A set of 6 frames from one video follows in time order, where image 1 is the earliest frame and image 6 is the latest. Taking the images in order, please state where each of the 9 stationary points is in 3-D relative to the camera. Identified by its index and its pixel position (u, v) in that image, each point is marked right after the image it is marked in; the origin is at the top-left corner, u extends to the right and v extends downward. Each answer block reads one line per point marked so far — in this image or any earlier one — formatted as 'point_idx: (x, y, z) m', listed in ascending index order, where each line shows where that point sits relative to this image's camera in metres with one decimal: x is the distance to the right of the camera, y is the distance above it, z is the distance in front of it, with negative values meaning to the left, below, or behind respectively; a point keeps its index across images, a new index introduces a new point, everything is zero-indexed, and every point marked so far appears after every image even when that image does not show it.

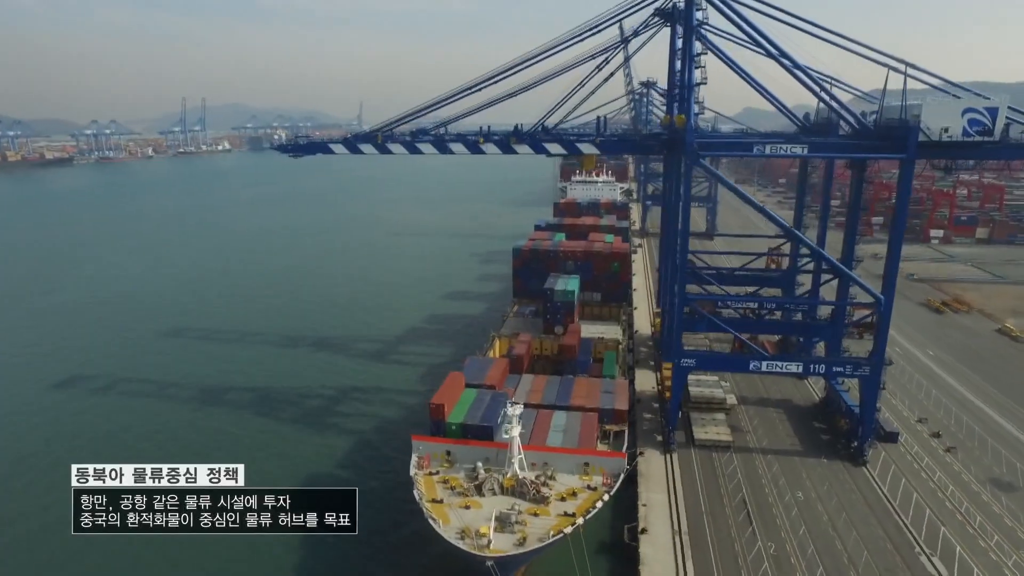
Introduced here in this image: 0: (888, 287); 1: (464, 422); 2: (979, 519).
0: (+10.4, +0.1, +17.7) m
1: (-1.2, -3.4, +16.3) m
2: (+12.1, -6.0, +16.6) m
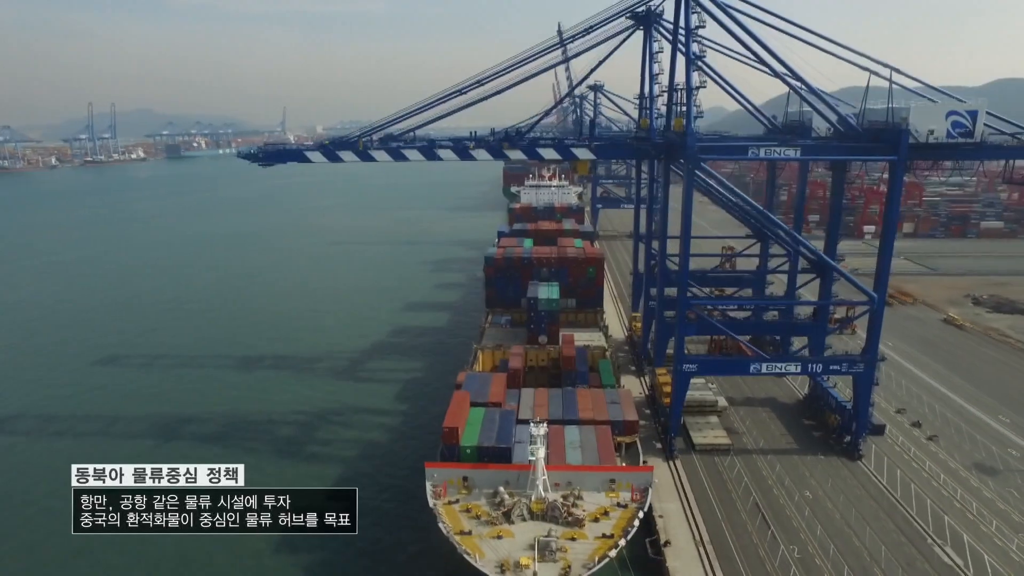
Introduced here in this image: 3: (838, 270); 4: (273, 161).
0: (+10.4, +0.1, +18.2) m
1: (-0.8, -3.8, +15.5) m
2: (+12.5, -5.8, +17.3) m
3: (+9.8, +0.8, +19.6) m
4: (-7.3, +4.0, +20.3) m
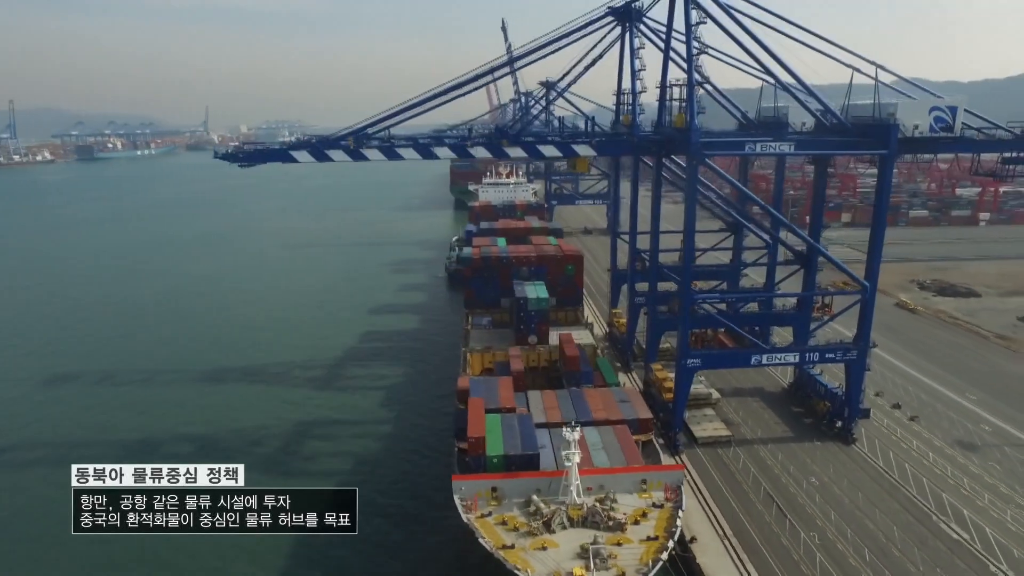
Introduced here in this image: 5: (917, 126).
0: (+10.6, +0.4, +18.9) m
1: (-0.2, -3.9, +15.0) m
2: (+12.9, -5.5, +18.3) m
3: (+9.8, +1.1, +20.2) m
4: (-7.5, +3.7, +19.0) m
5: (+11.6, +4.7, +18.5) m
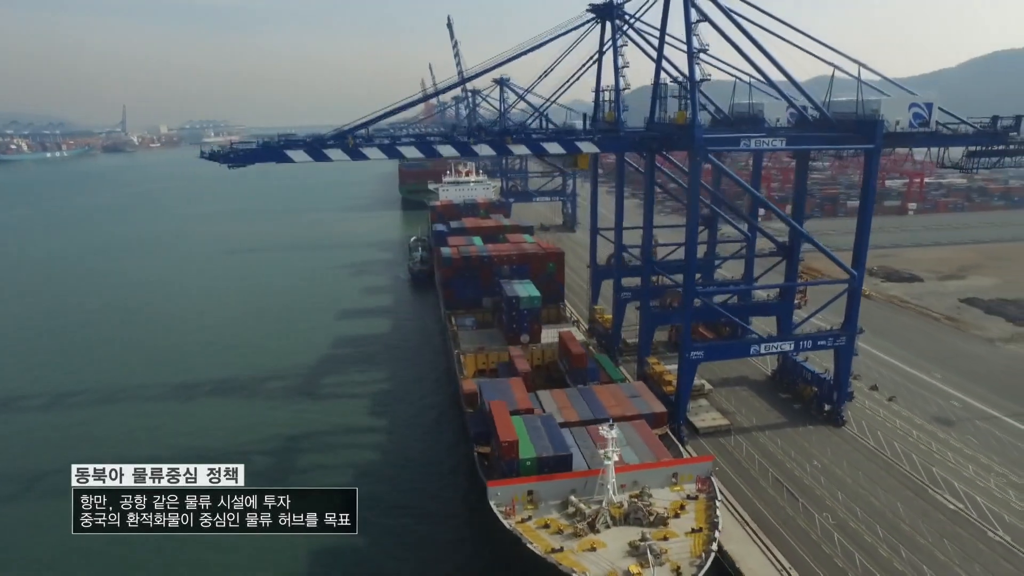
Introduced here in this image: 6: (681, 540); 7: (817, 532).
0: (+10.7, +0.8, +19.8) m
1: (+0.6, -3.9, +14.8) m
2: (+13.3, -5.0, +19.5) m
3: (+9.8, +1.4, +21.0) m
4: (-7.4, +3.5, +18.0) m
5: (+11.6, +5.0, +19.5) m
6: (+3.4, -5.1, +13.1) m
7: (+7.7, -6.1, +16.2) m
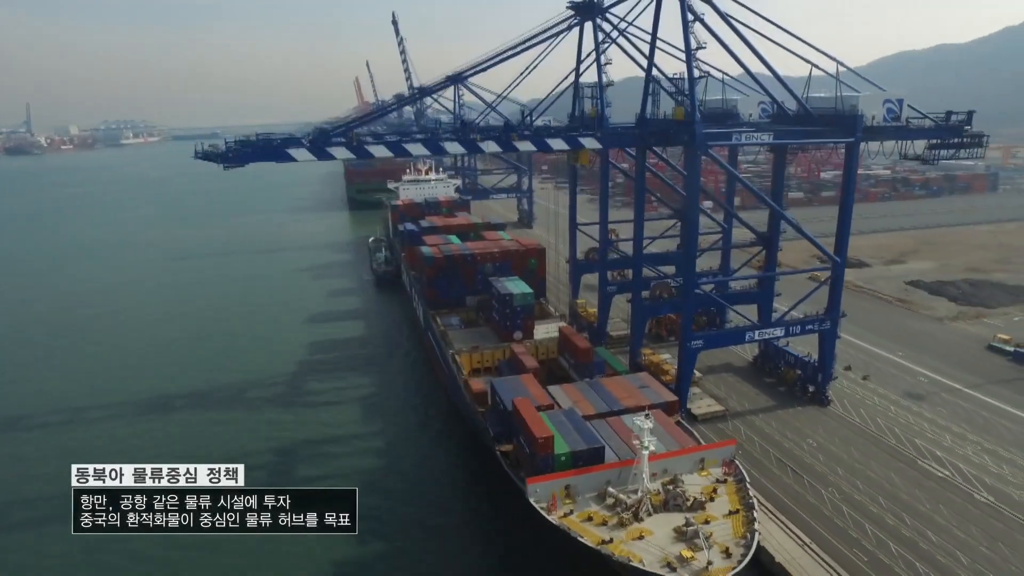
0: (+10.7, +1.2, +20.9) m
1: (+1.3, -3.7, +14.8) m
2: (+13.5, -4.5, +20.9) m
3: (+9.6, +1.8, +22.0) m
4: (-7.1, +3.4, +17.2) m
5: (+11.5, +5.5, +20.7) m
6: (+4.4, -4.9, +13.6) m
7: (+8.3, -5.8, +17.0) m
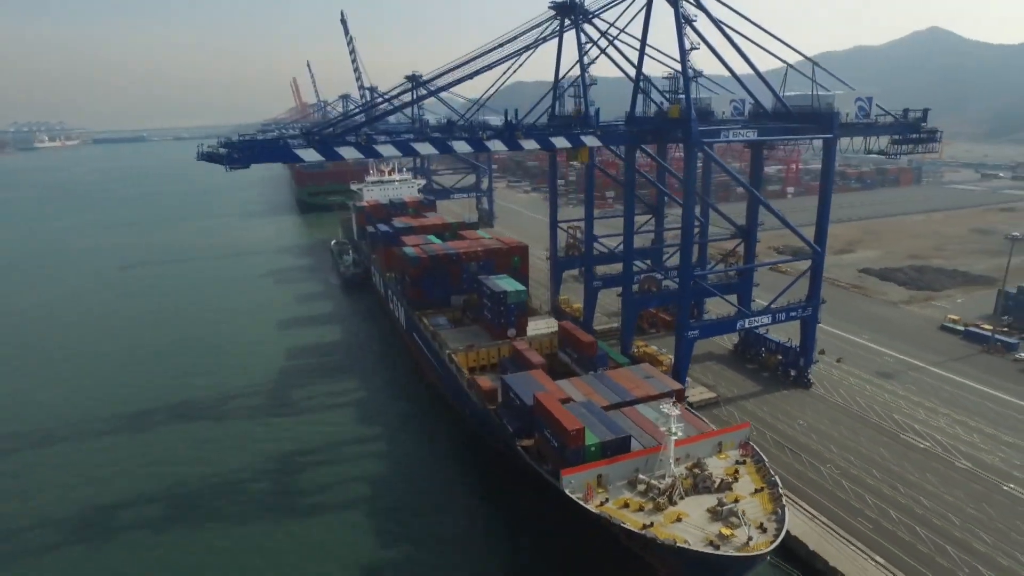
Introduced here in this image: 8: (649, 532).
0: (+10.6, +1.7, +22.1) m
1: (+2.0, -3.6, +15.2) m
2: (+13.6, -4.0, +22.4) m
3: (+9.4, +2.2, +23.1) m
4: (-6.8, +3.2, +16.6) m
5: (+11.3, +6.0, +22.0) m
6: (+5.3, -4.7, +14.2) m
7: (+8.8, -5.4, +18.0) m
8: (+2.8, -5.0, +13.2) m
